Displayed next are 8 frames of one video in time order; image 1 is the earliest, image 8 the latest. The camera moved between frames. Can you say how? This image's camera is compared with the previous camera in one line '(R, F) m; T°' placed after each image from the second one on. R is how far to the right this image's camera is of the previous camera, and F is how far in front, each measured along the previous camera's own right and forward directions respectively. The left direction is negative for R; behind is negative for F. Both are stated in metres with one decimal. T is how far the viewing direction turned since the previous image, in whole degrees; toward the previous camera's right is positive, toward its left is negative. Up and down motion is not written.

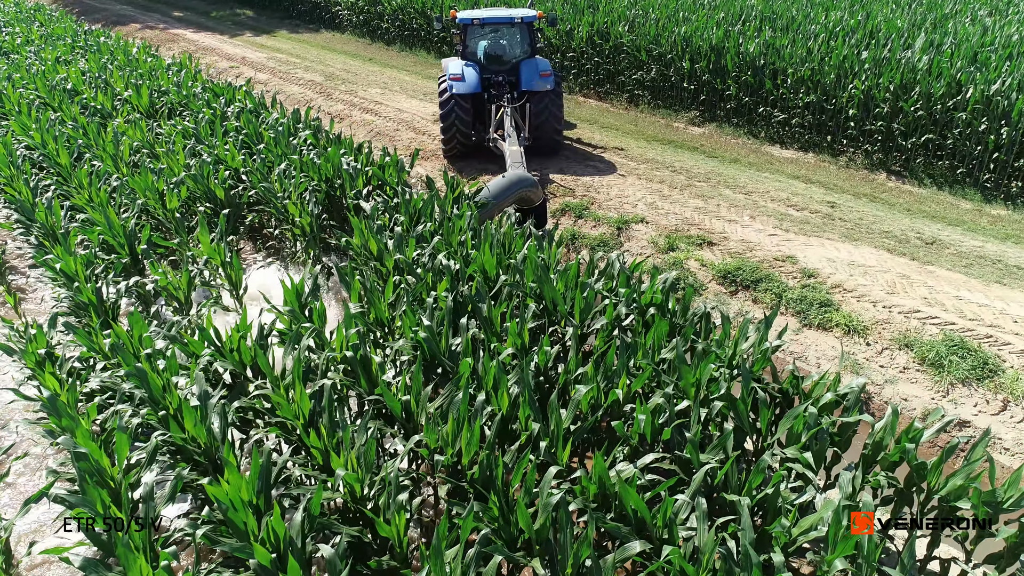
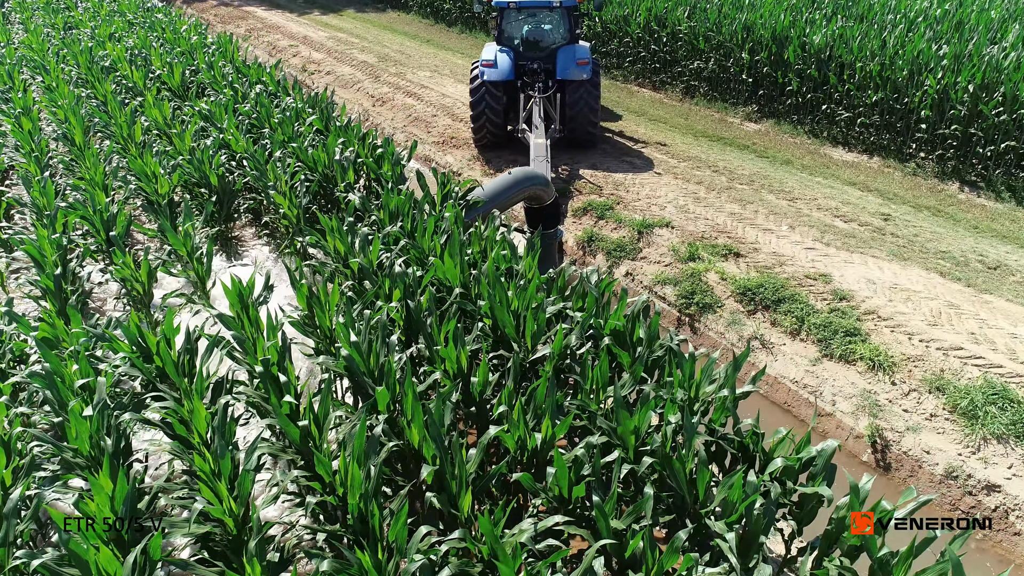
(+0.6, +0.4) m; -6°
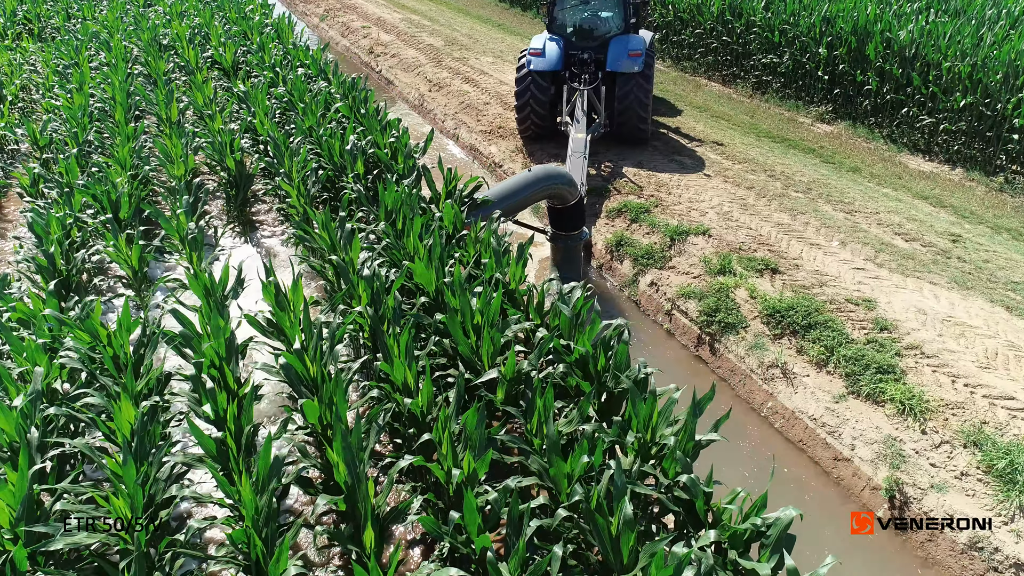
(+0.5, +0.3) m; -7°
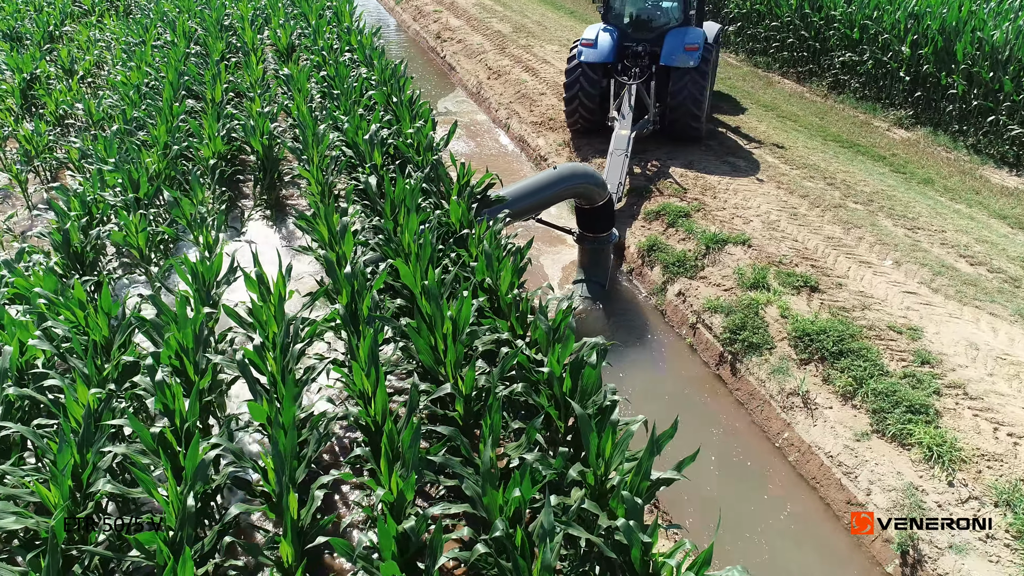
(+0.4, +0.2) m; -6°
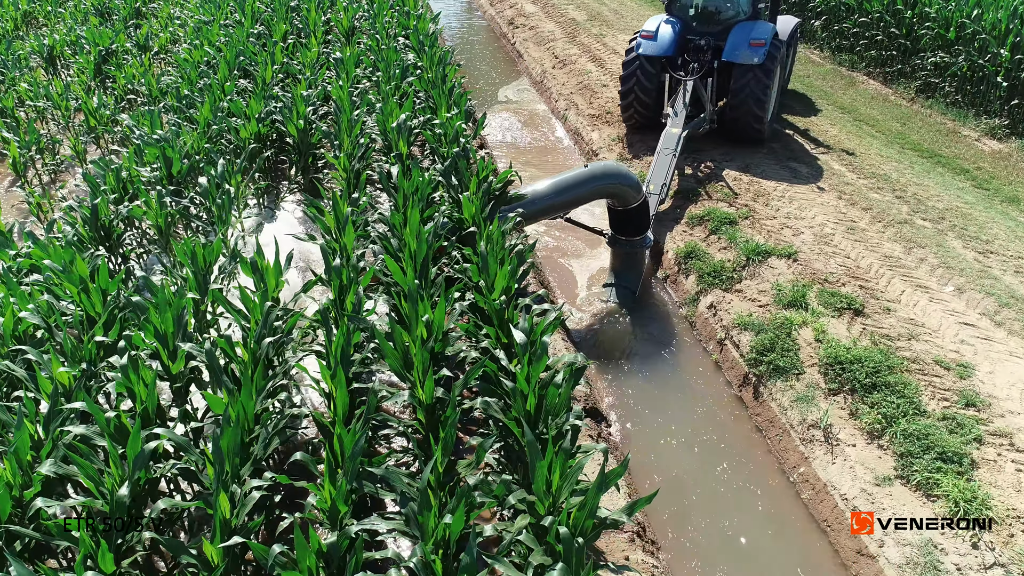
(+0.4, +0.2) m; -7°
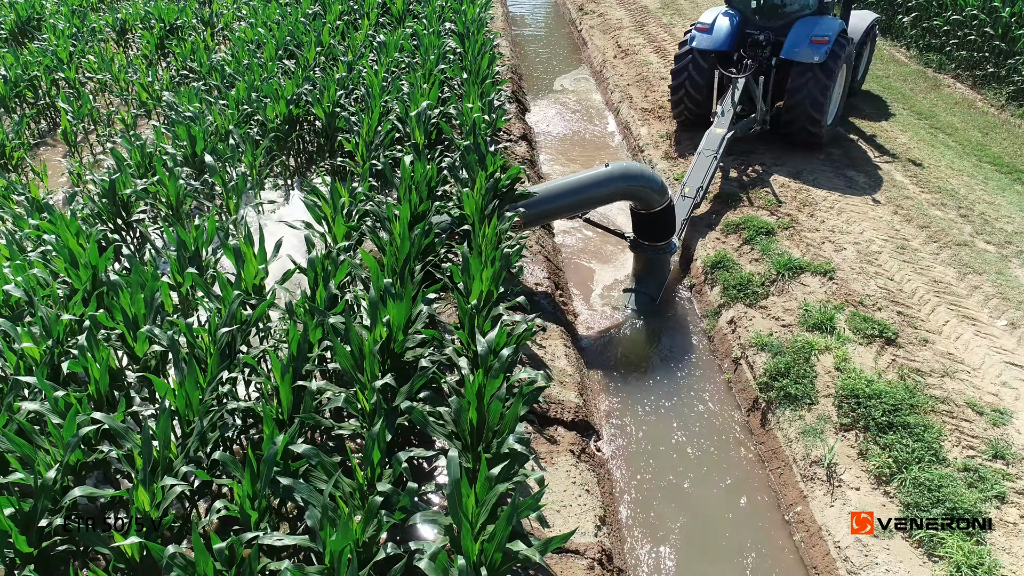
(+0.4, +0.2) m; -6°
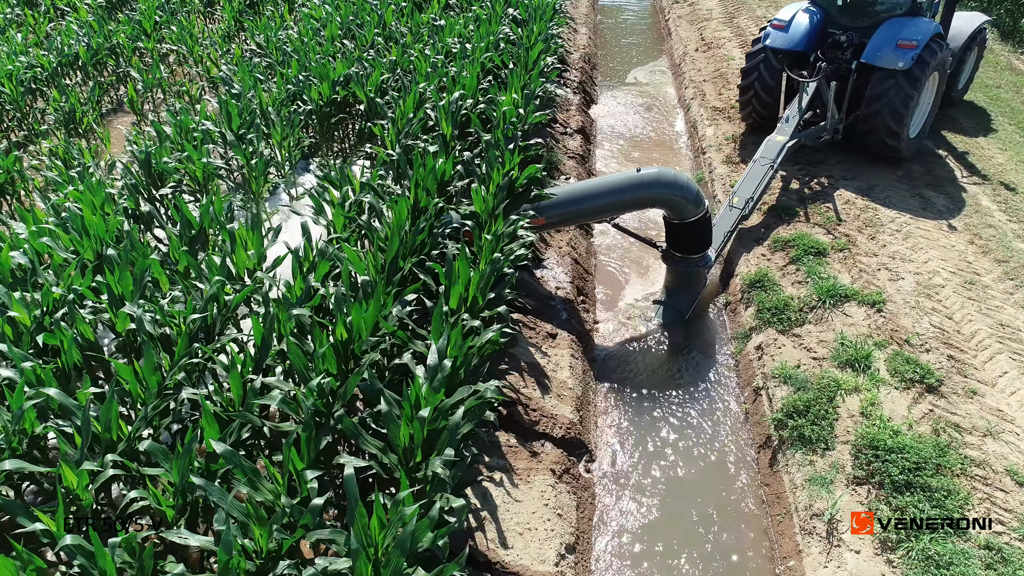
(+0.5, +0.2) m; -7°
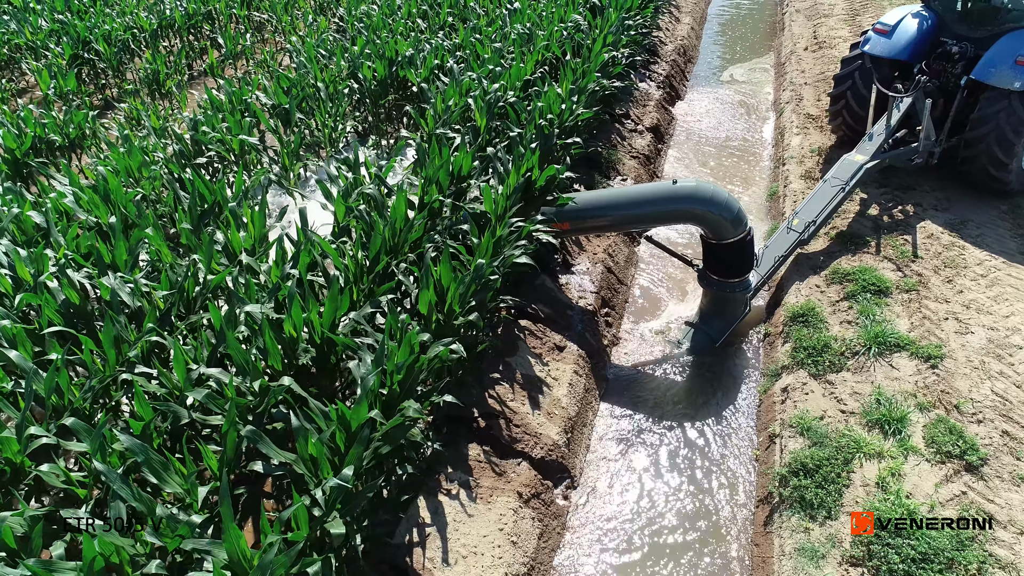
(+0.5, +0.2) m; -9°
